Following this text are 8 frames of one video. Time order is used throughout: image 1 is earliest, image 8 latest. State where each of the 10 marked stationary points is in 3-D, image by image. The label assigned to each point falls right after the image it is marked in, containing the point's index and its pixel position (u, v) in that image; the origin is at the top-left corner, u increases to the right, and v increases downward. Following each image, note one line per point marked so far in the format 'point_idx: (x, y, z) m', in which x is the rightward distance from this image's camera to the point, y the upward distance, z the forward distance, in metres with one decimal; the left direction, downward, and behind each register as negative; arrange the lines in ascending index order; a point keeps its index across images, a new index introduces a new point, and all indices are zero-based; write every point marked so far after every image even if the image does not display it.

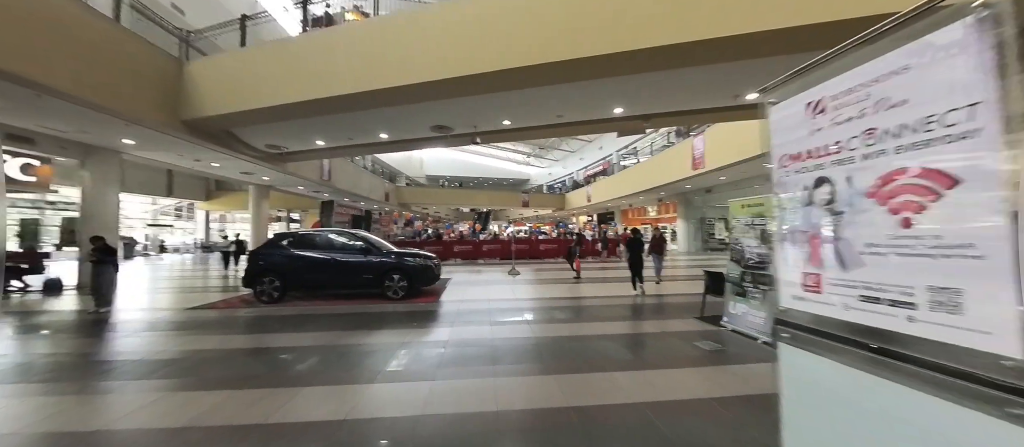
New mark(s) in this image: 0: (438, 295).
0: (-1.6, -1.6, +7.2) m
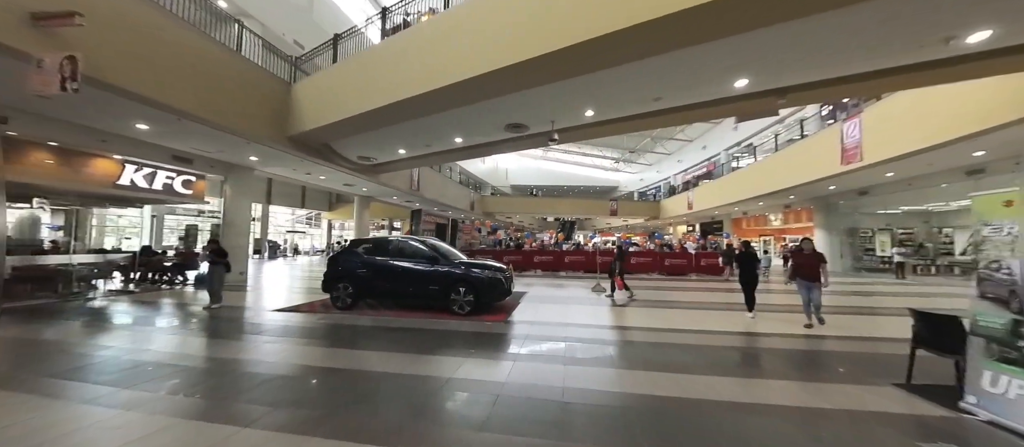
0: (0.0, -1.7, +6.2) m
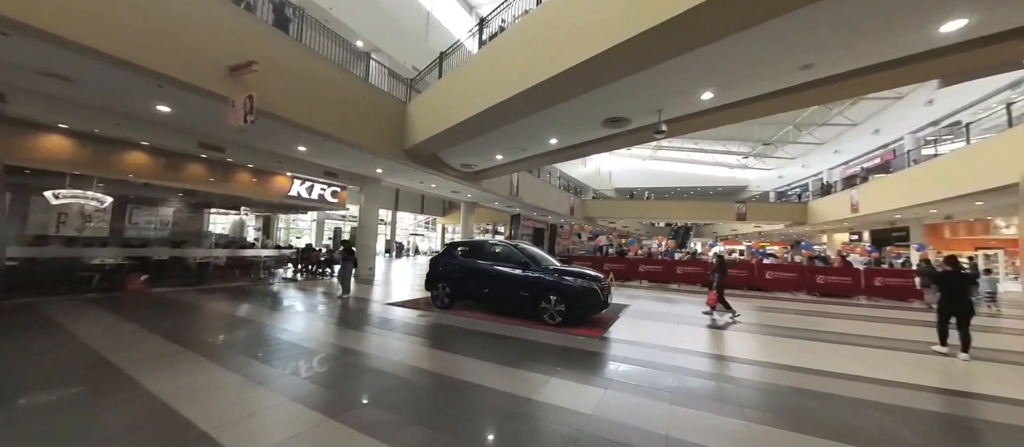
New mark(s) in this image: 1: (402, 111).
0: (+1.6, -1.8, +5.5) m
1: (-3.4, +3.4, +9.7) m
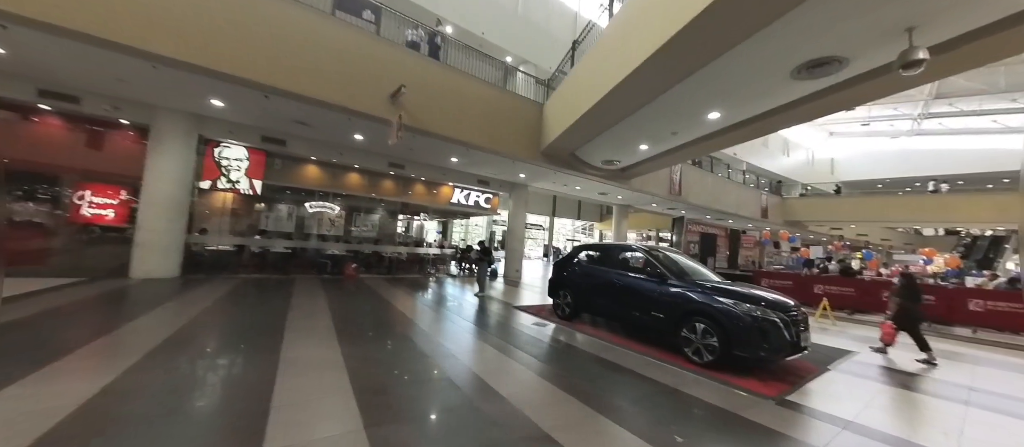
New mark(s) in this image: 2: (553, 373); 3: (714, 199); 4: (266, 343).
0: (+3.1, -1.7, +3.4) m
1: (+0.8, +3.4, +9.7) m
2: (+0.4, -1.7, +3.6) m
3: (+9.3, +1.1, +14.6) m
4: (-3.2, -1.5, +4.1) m
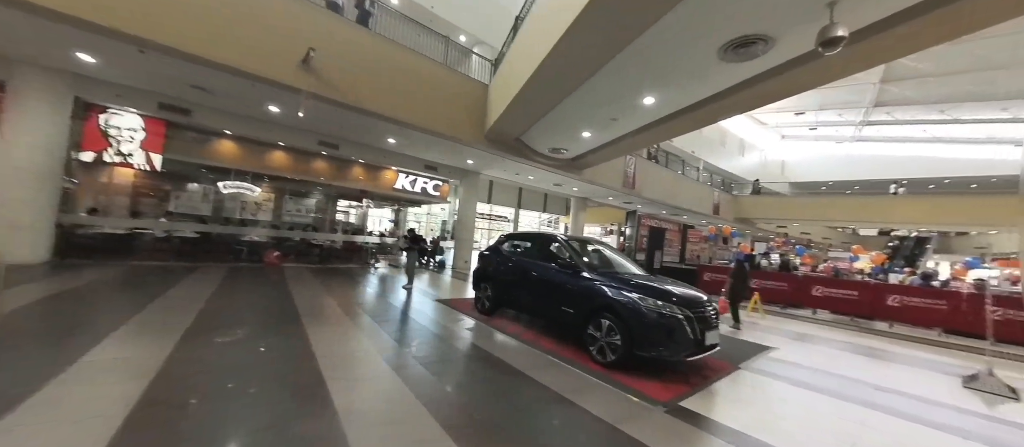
0: (+1.9, -1.6, +3.2) m
1: (-0.8, +3.7, +9.1) m
2: (-0.8, -1.5, +3.2) m
3: (+7.2, +1.4, +14.7) m
4: (-4.4, -1.2, +3.3) m
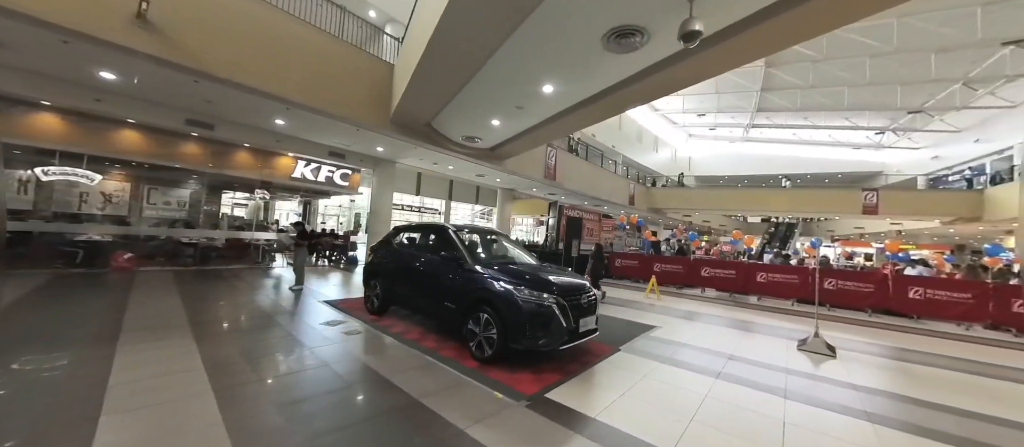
0: (+0.7, -1.5, +3.2) m
1: (-3.1, +3.9, +8.4) m
2: (-2.0, -1.4, +2.7) m
3: (+3.7, +1.8, +15.4) m
4: (-5.6, -1.2, +2.1) m
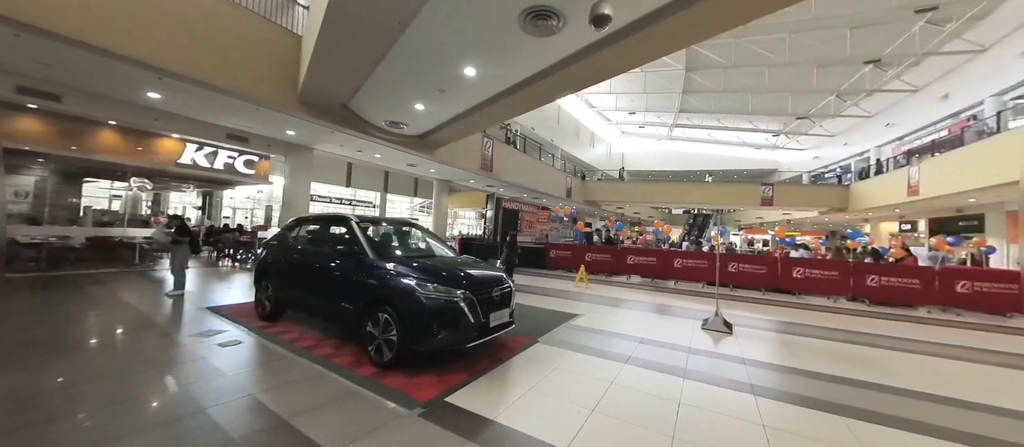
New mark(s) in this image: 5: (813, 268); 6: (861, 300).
0: (-0.2, -1.4, +3.0) m
1: (-4.9, +4.0, +7.4) m
2: (-2.7, -1.4, +2.1) m
3: (+0.8, +2.2, +15.5) m
4: (-6.2, -1.2, +0.9) m
5: (+8.0, -1.2, +8.4) m
6: (+8.9, -1.9, +8.1) m
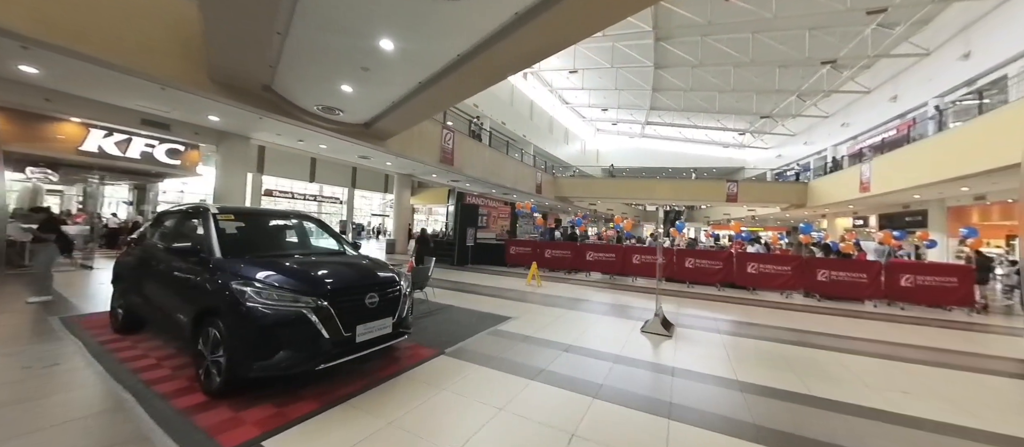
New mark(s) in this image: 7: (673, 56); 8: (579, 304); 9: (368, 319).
0: (-1.1, -1.3, +2.5) m
1: (-6.1, +4.1, +6.5) m
2: (-3.6, -1.3, +1.4) m
3: (-0.9, +2.4, +15.0) m
4: (-7.0, -1.1, +0.1) m
5: (+6.7, -1.1, +8.4) m
6: (+7.6, -1.8, +8.1) m
7: (+8.0, +8.5, +16.1) m
8: (+1.4, -1.7, +7.1) m
9: (-1.1, -0.8, +2.6) m
